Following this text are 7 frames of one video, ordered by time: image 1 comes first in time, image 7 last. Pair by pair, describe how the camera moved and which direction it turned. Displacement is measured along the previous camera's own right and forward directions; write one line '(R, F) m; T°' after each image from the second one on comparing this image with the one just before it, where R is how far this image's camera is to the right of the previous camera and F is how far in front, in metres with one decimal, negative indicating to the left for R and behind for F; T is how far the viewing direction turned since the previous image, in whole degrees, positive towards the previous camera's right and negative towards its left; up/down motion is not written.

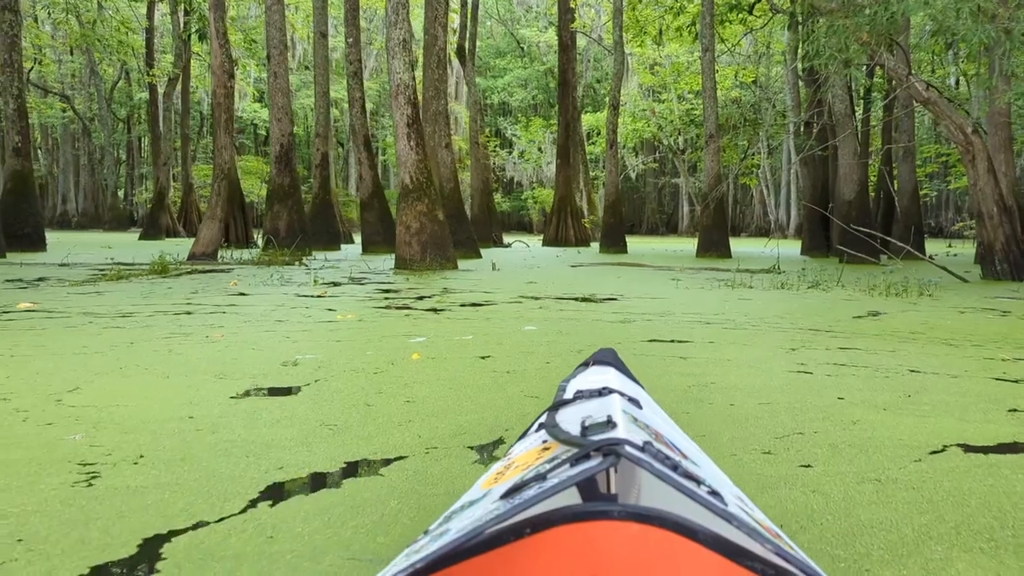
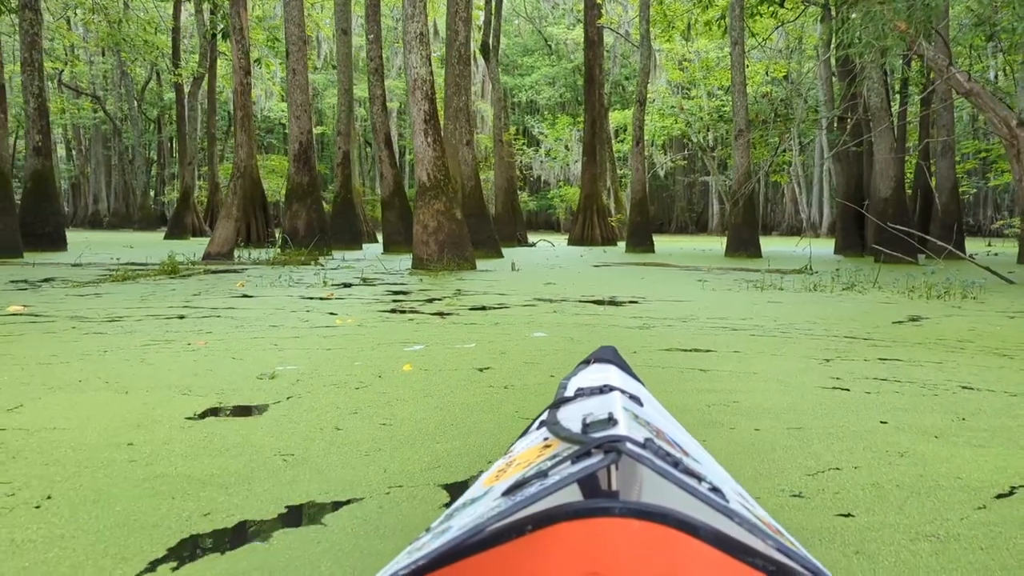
(+0.1, +0.3) m; -2°
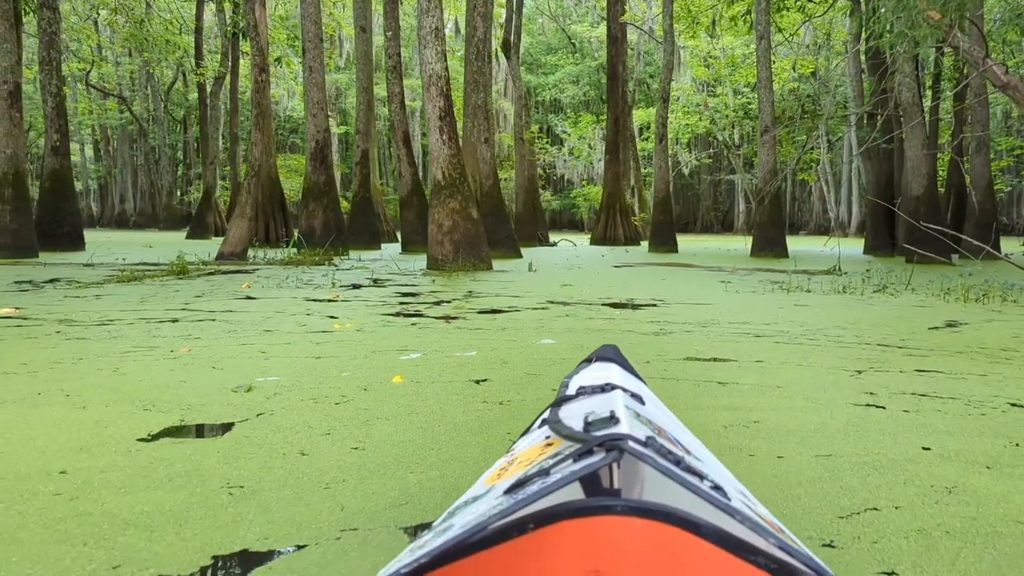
(+0.1, +0.2) m; -2°
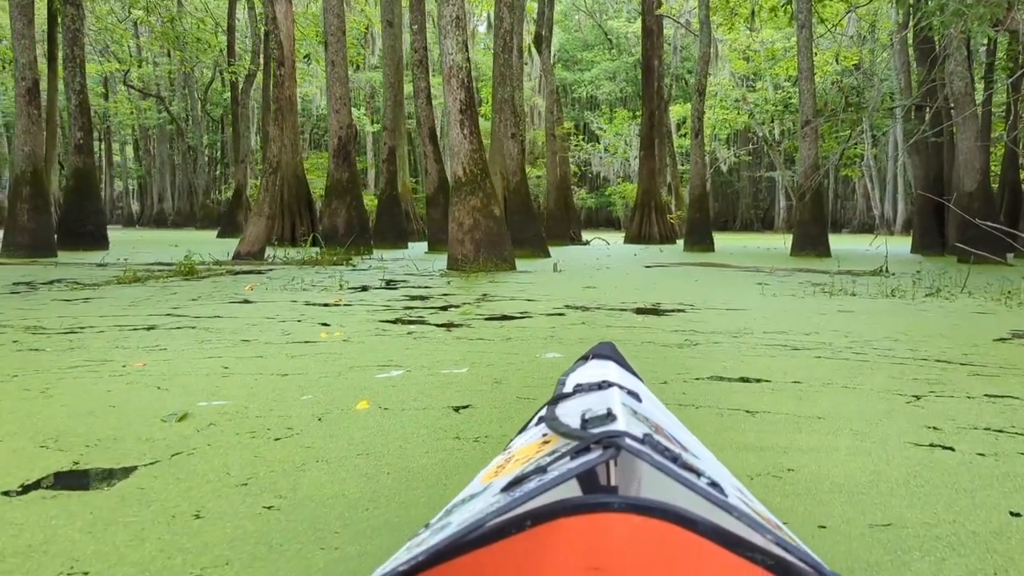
(+0.1, +0.4) m; -3°
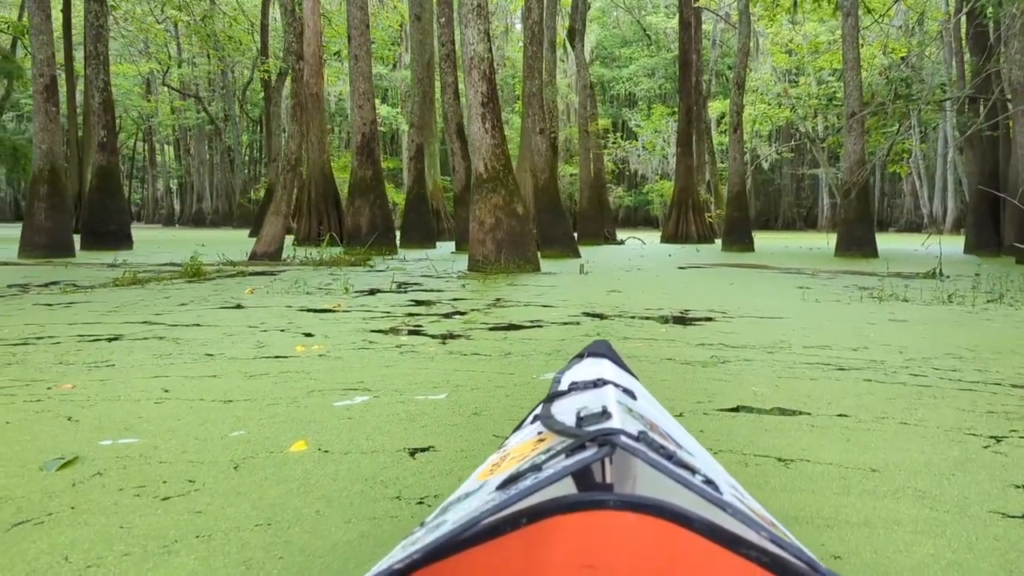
(+0.1, +0.4) m; -3°
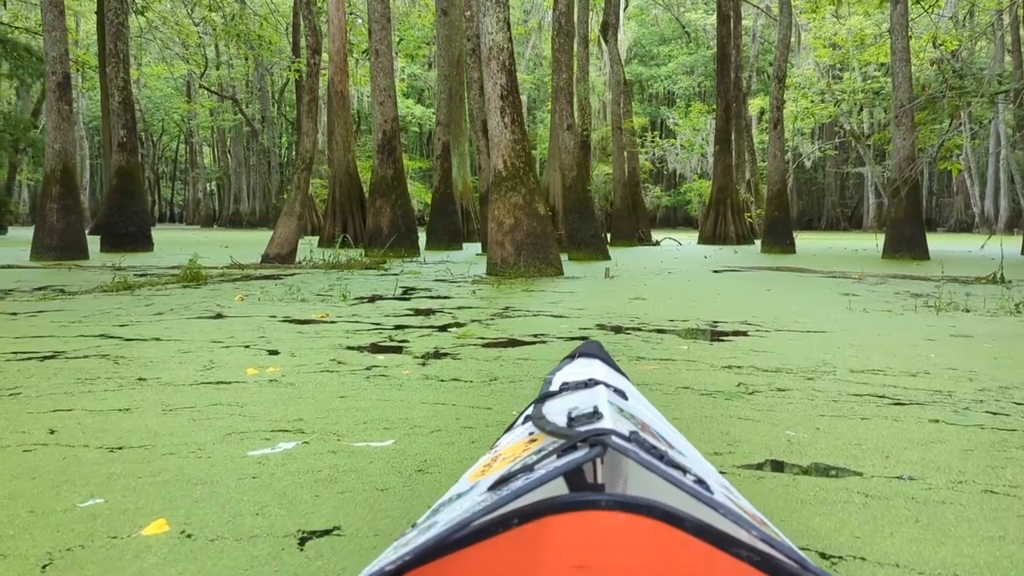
(+0.2, +0.5) m; -3°
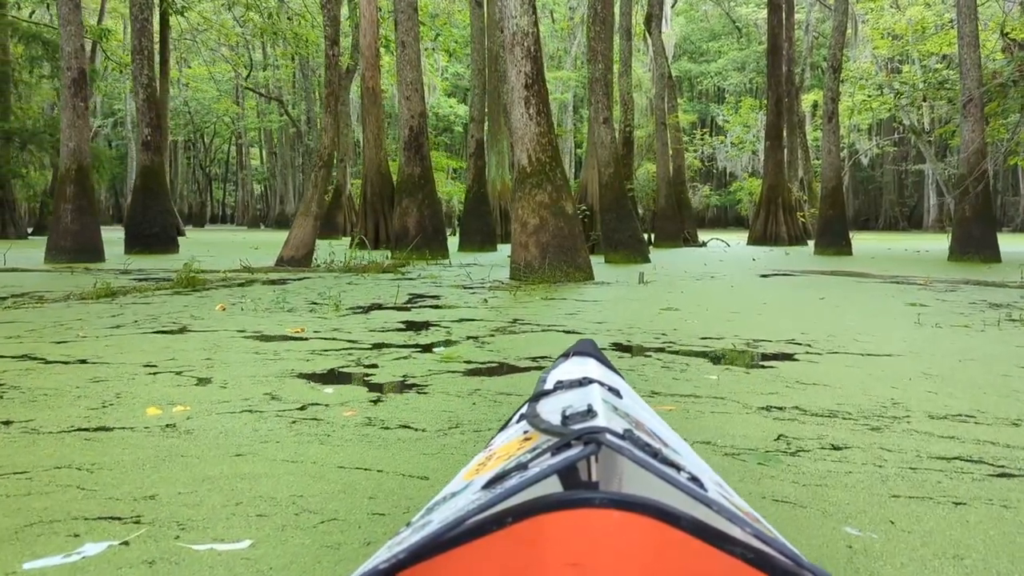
(+0.2, +0.6) m; -3°
